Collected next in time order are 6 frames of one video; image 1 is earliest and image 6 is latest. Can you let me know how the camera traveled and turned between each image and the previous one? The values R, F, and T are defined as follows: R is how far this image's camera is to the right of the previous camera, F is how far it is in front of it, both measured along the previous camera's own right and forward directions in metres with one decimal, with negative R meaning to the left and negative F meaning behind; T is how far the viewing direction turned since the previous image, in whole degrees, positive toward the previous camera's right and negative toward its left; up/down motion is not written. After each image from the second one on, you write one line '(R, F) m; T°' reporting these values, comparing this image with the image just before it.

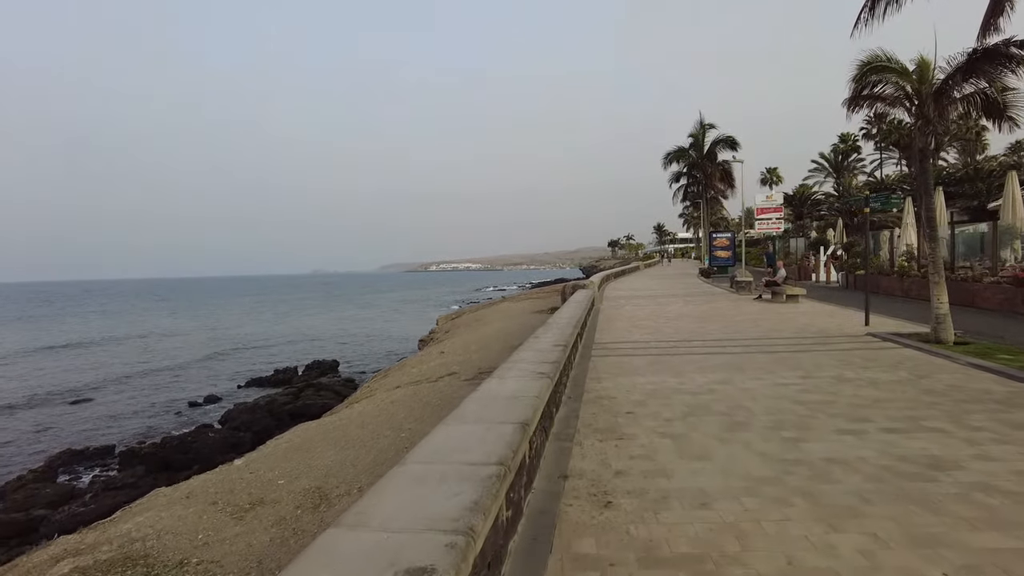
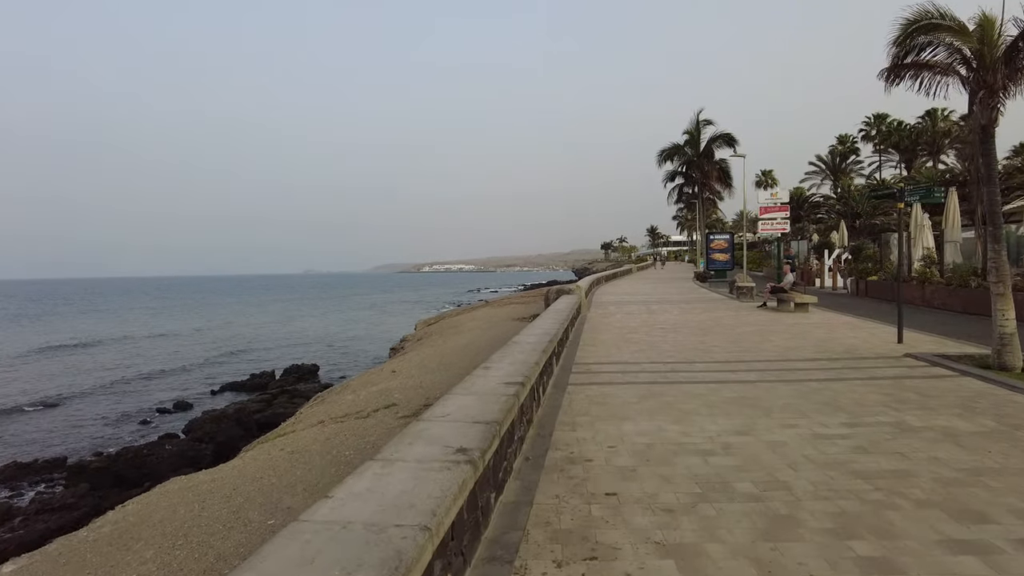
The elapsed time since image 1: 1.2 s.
(+0.5, +2.1) m; +1°
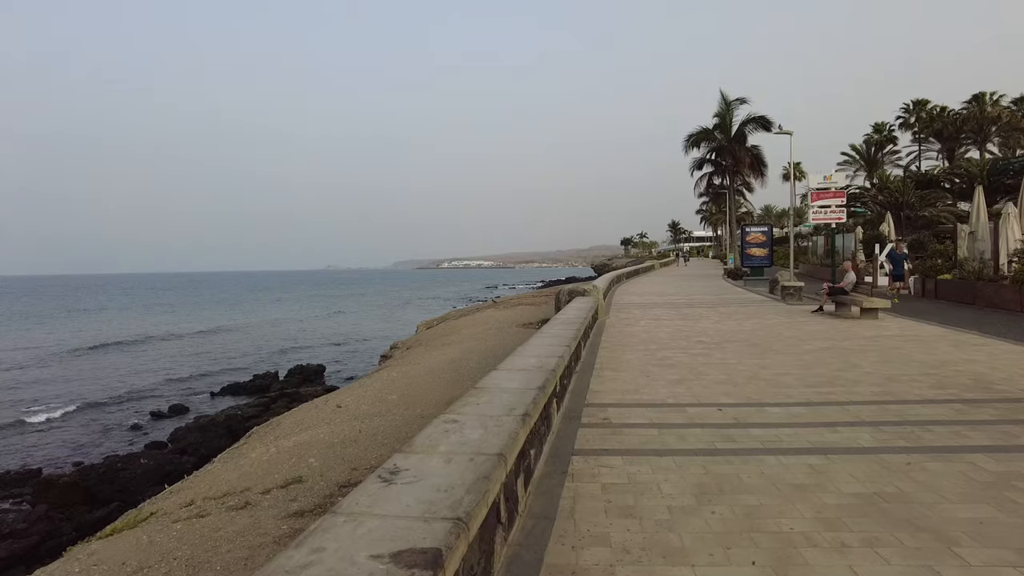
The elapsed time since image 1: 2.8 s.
(+0.4, +3.0) m; -2°
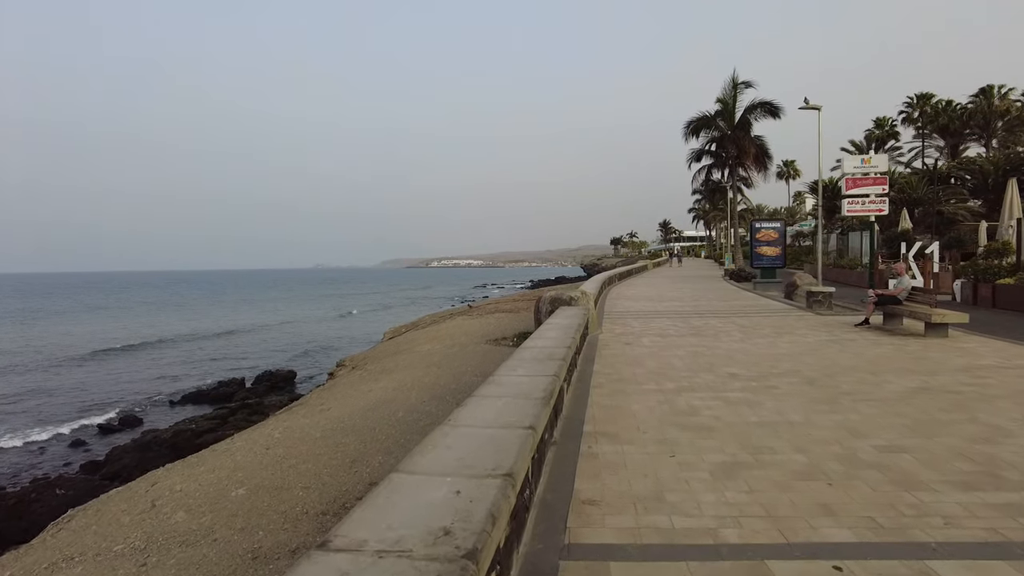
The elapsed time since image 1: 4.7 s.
(+0.5, +3.2) m; +1°
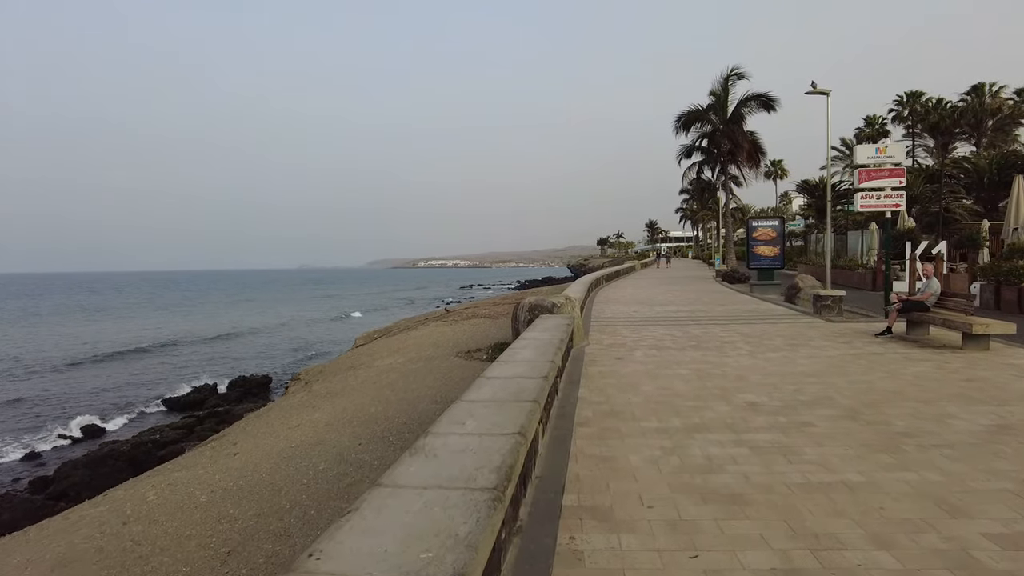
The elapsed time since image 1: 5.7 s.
(+0.2, +1.6) m; +1°
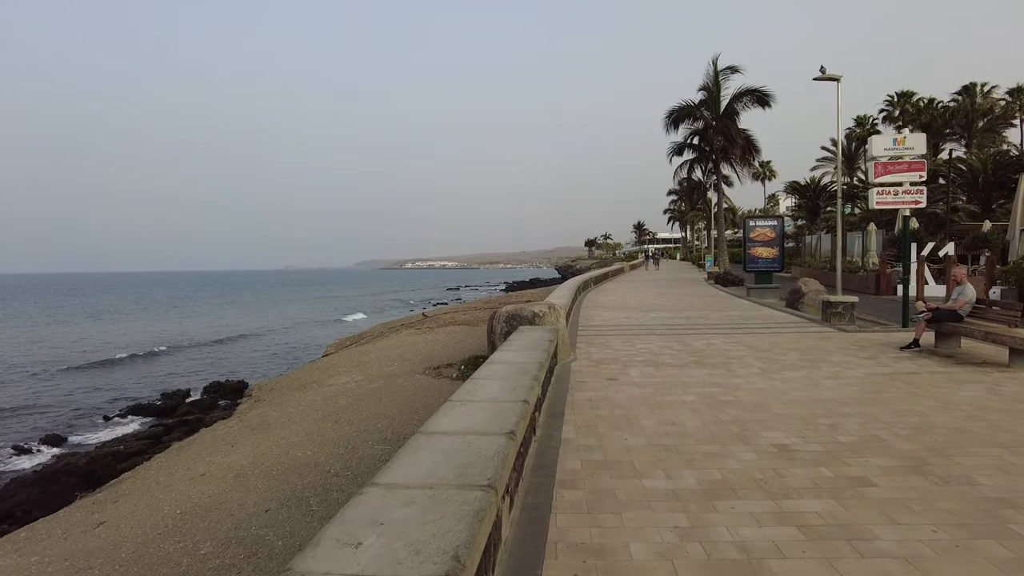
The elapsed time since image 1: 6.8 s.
(+0.2, +1.4) m; +1°
